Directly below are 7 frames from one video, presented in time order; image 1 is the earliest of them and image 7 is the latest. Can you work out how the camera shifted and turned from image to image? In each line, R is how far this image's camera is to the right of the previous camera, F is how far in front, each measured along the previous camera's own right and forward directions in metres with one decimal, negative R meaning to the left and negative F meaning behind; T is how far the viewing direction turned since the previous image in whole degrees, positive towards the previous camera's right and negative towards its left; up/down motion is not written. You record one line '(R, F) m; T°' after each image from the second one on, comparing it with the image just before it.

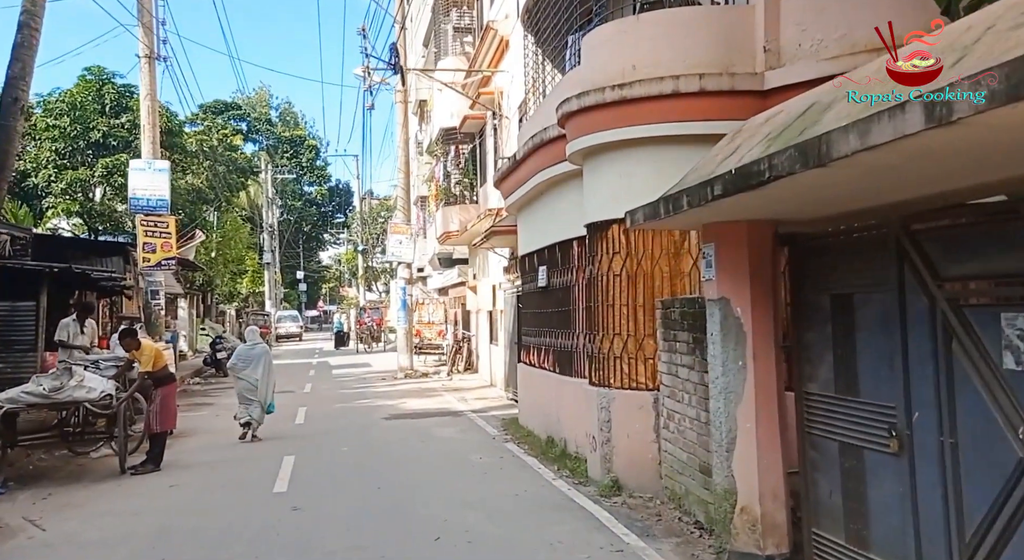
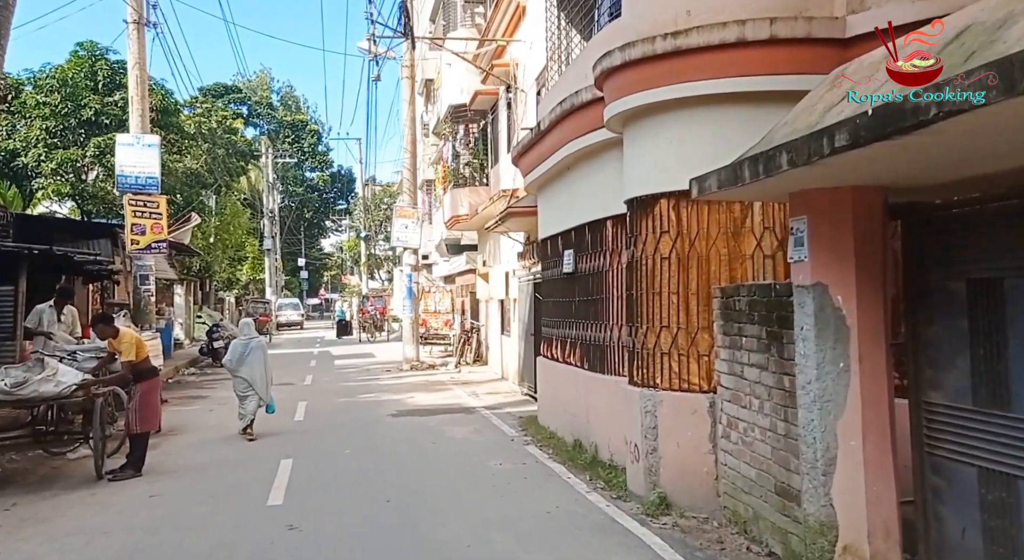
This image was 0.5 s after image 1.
(-0.2, +1.0) m; 0°
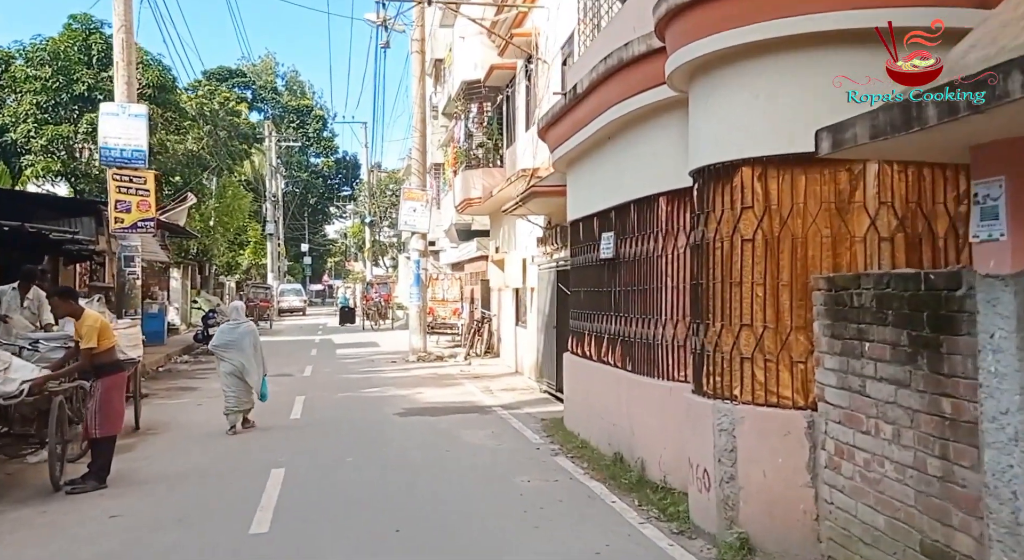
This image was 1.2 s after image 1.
(-0.3, +1.3) m; 0°
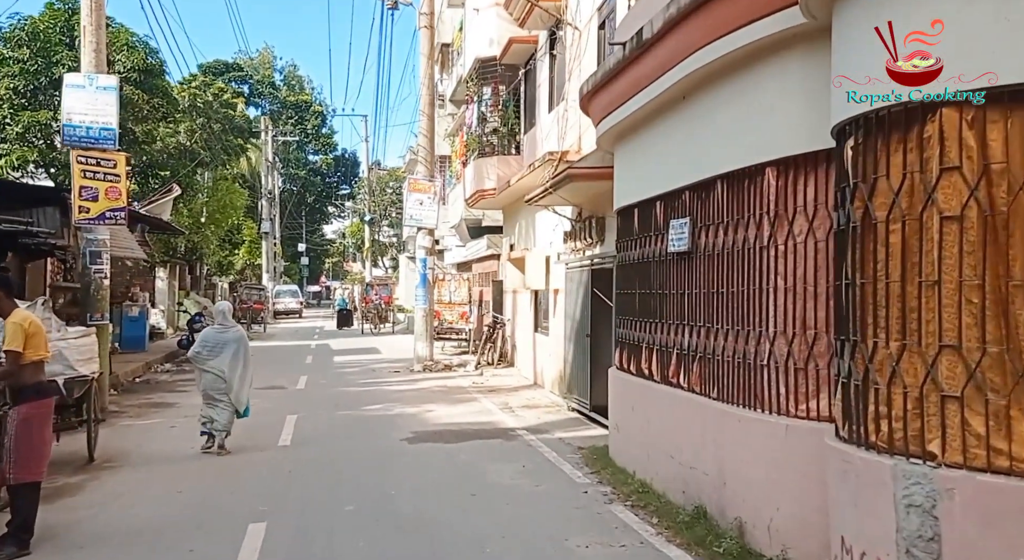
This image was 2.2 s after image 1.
(-0.3, +1.7) m; 0°
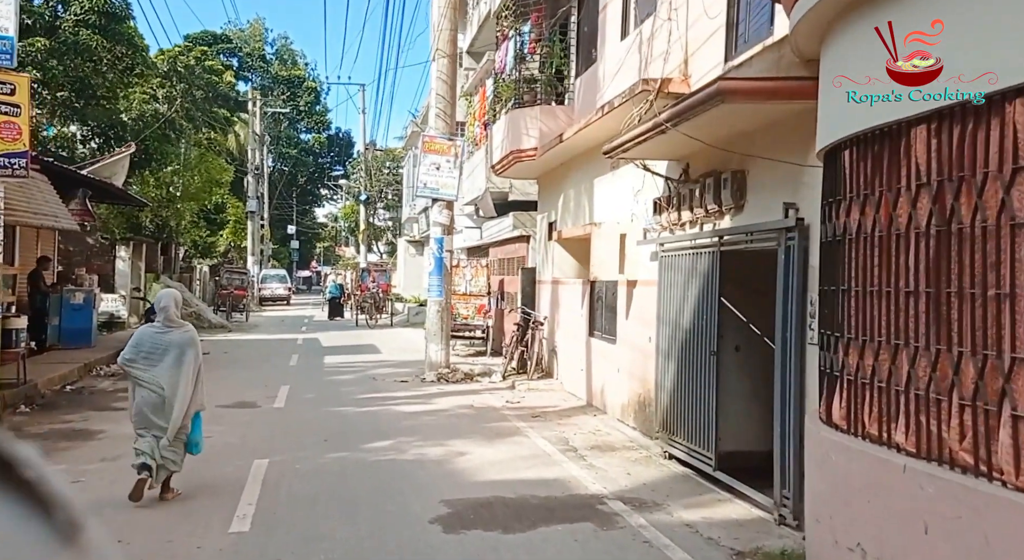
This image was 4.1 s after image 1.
(-0.8, +3.7) m; +1°
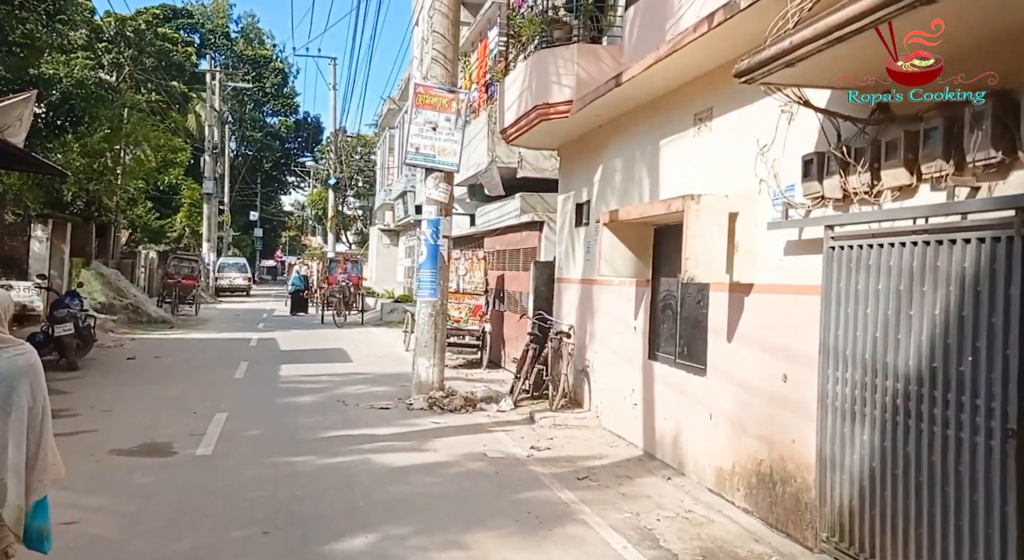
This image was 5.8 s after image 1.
(-0.6, +3.4) m; +2°
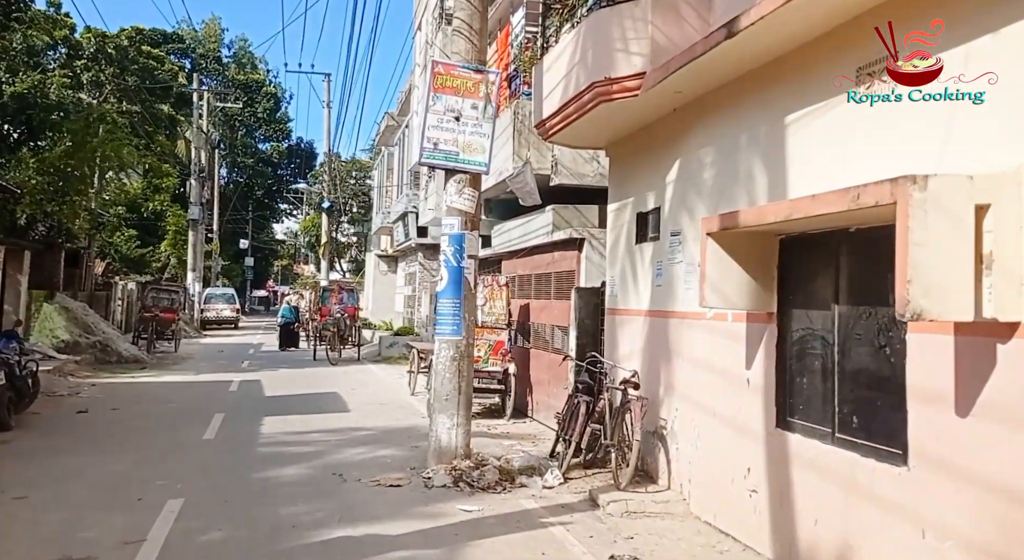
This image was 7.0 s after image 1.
(-0.5, +2.5) m; 0°
